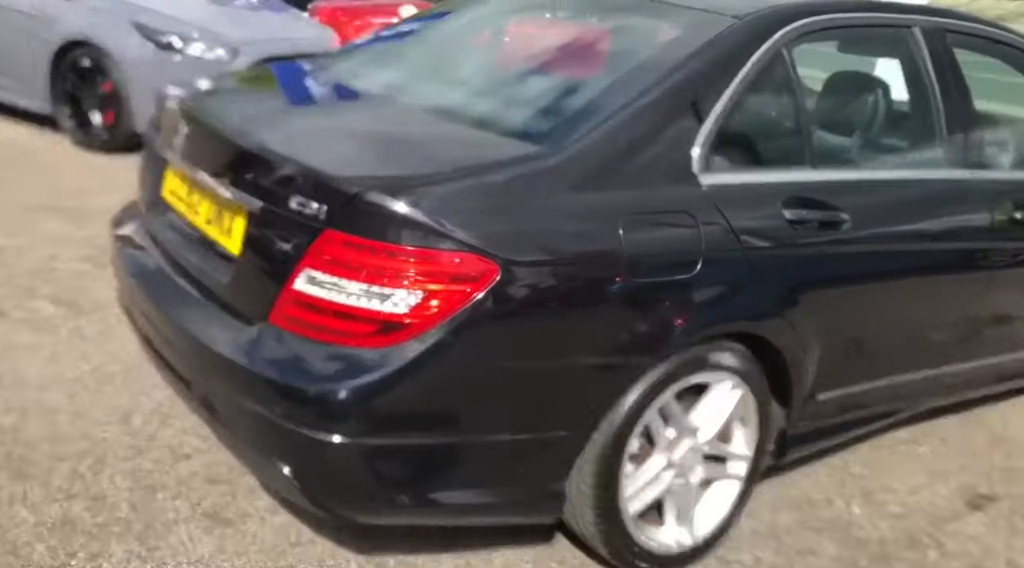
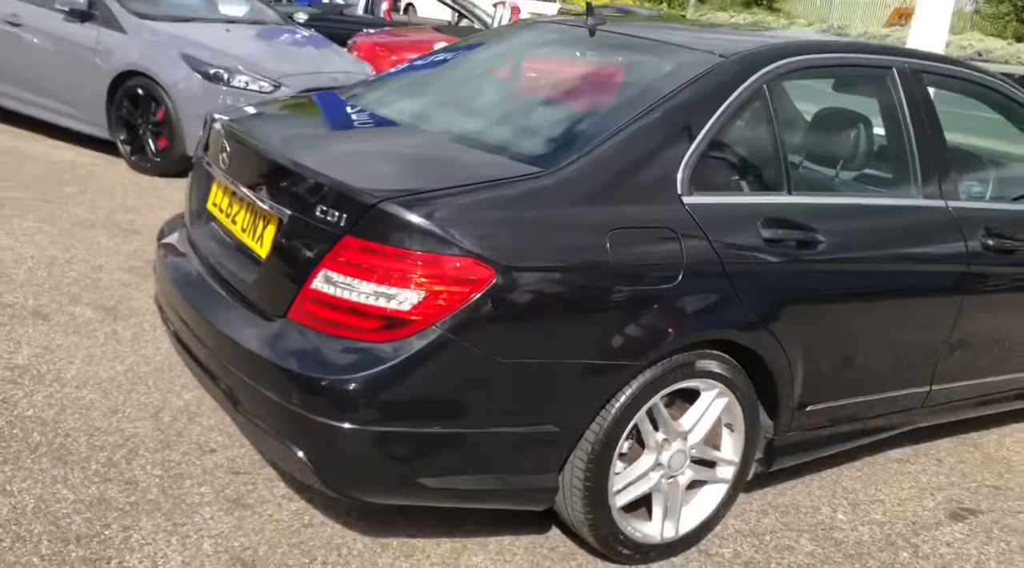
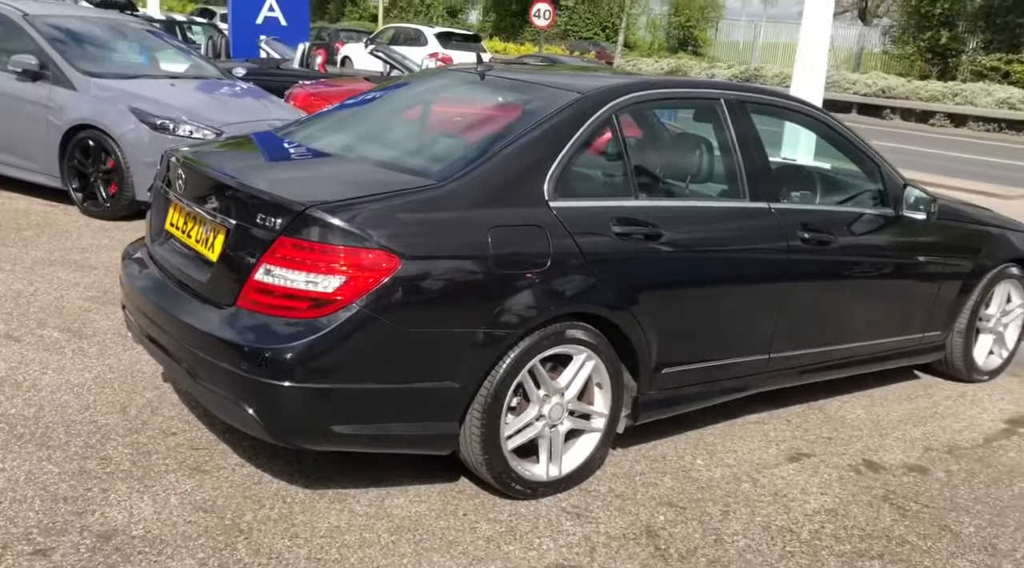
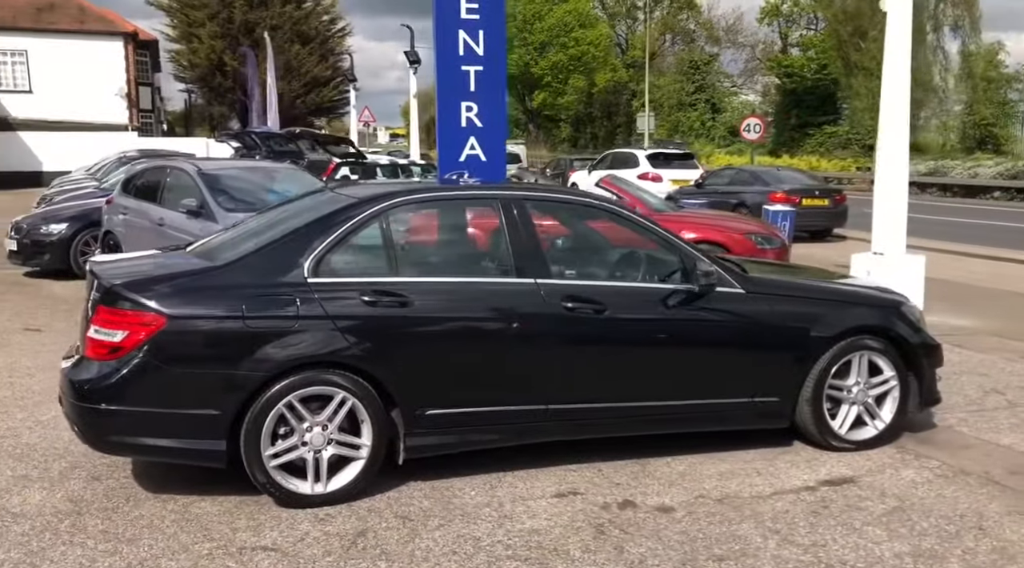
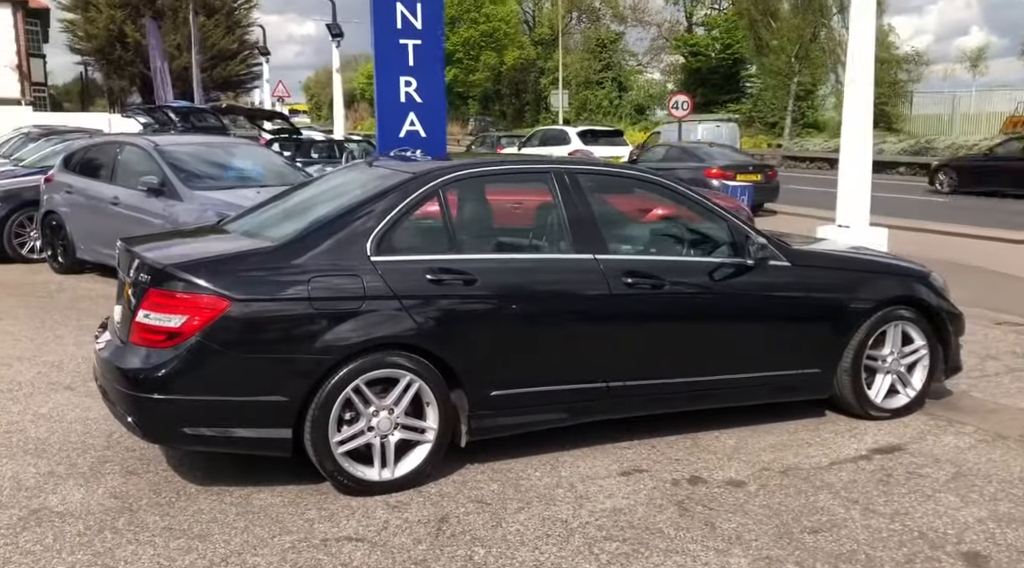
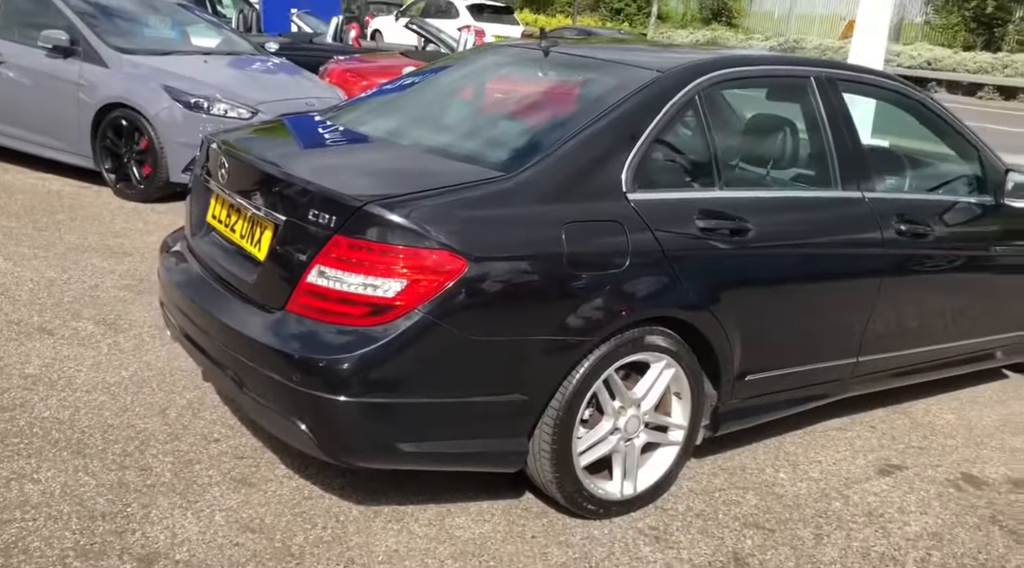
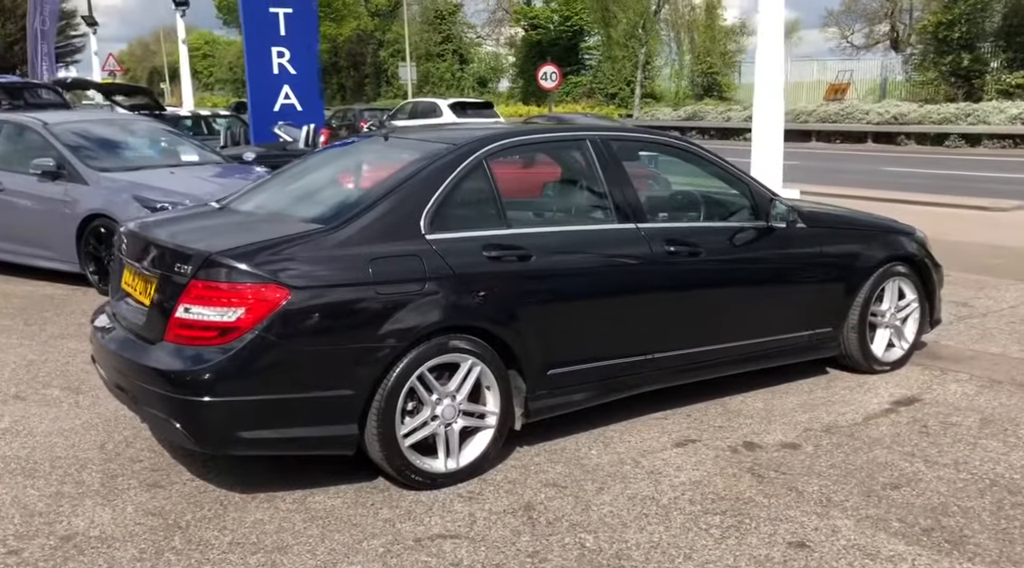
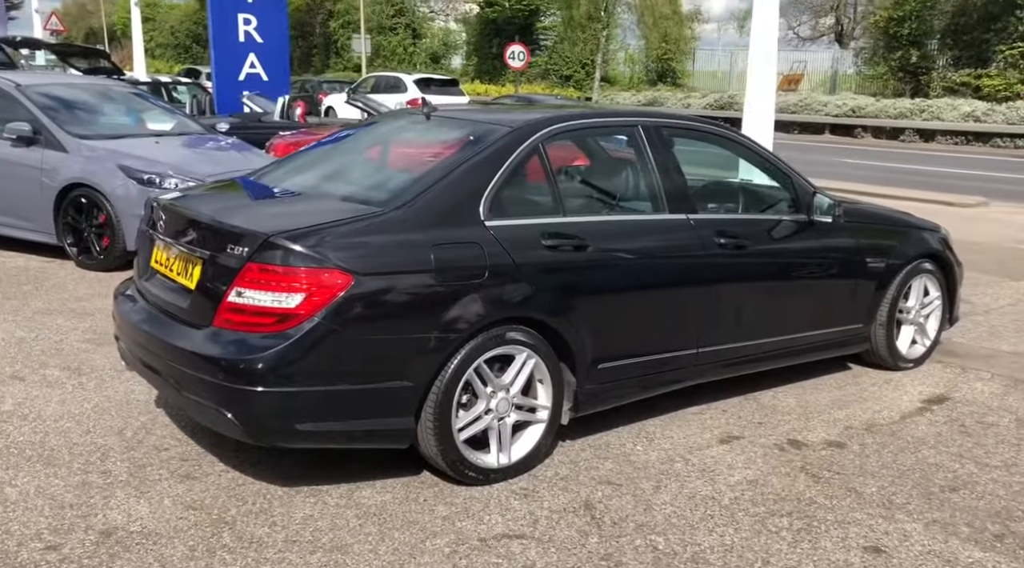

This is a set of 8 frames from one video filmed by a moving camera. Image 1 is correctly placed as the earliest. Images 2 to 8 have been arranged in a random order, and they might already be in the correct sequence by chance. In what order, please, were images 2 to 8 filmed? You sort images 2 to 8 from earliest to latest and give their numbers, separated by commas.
2, 6, 3, 8, 7, 5, 4
